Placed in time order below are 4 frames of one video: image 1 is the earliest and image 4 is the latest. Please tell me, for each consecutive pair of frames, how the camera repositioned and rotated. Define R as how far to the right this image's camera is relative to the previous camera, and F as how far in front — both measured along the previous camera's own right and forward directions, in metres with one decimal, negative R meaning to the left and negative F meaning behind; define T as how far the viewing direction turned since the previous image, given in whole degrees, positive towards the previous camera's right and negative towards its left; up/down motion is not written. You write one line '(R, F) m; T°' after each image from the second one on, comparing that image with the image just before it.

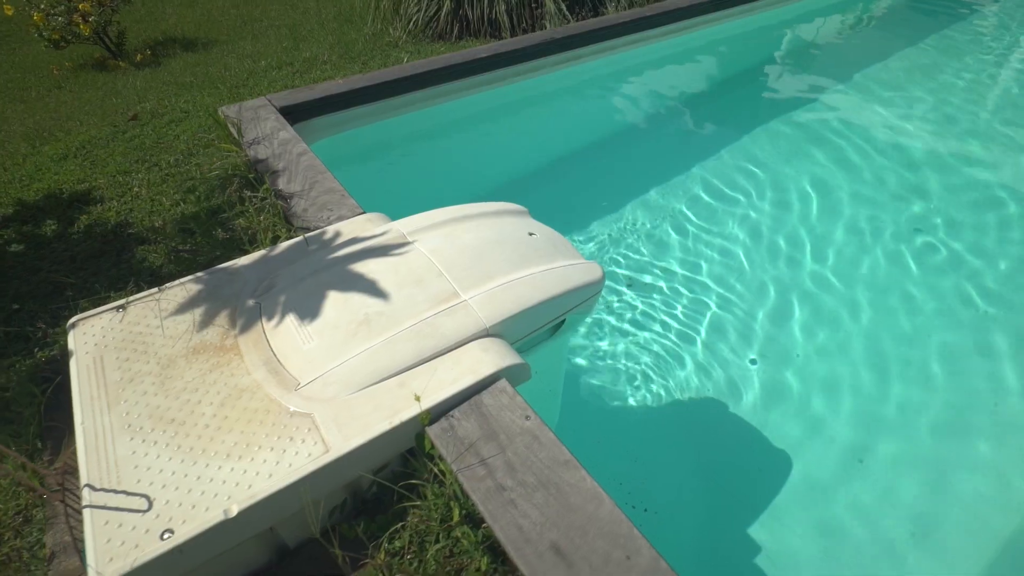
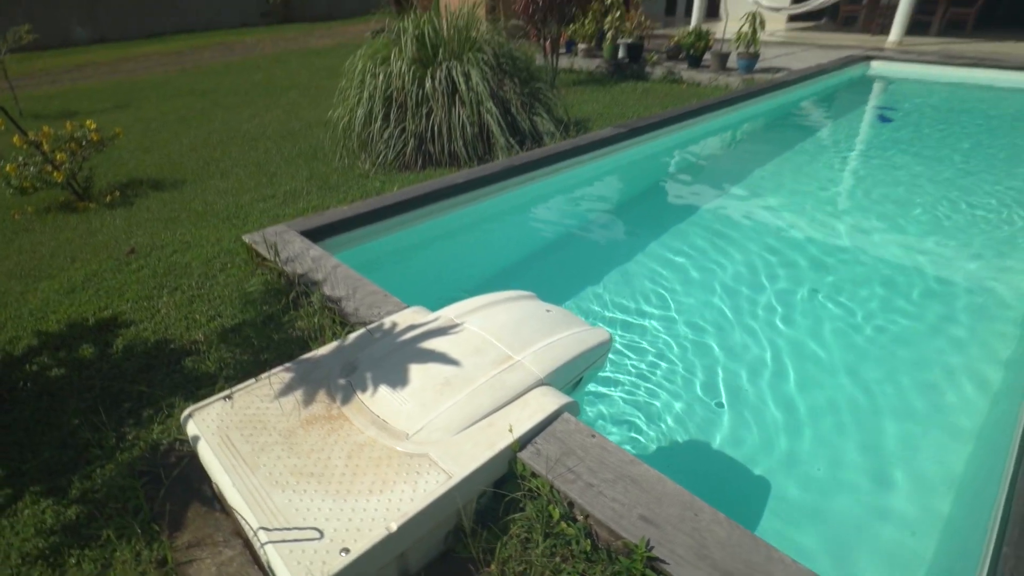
(-0.4, -0.4) m; +9°
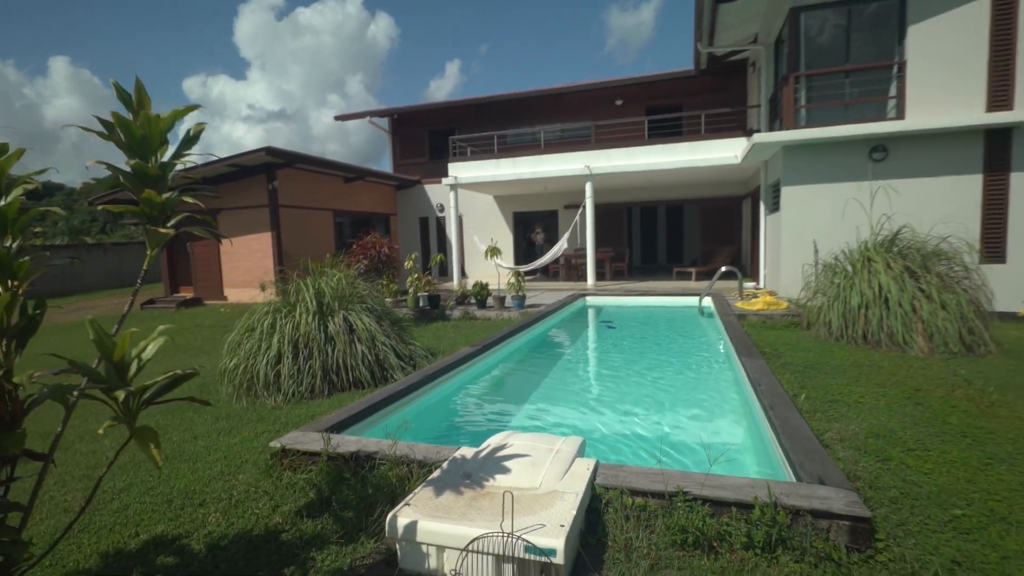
(-1.5, -0.9) m; +30°
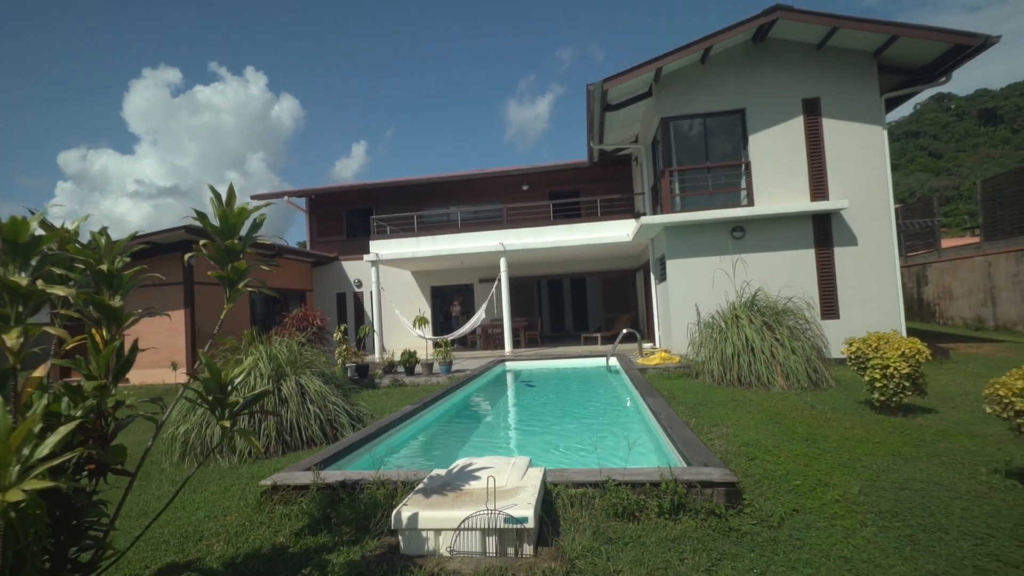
(-0.4, -0.8) m; +10°
